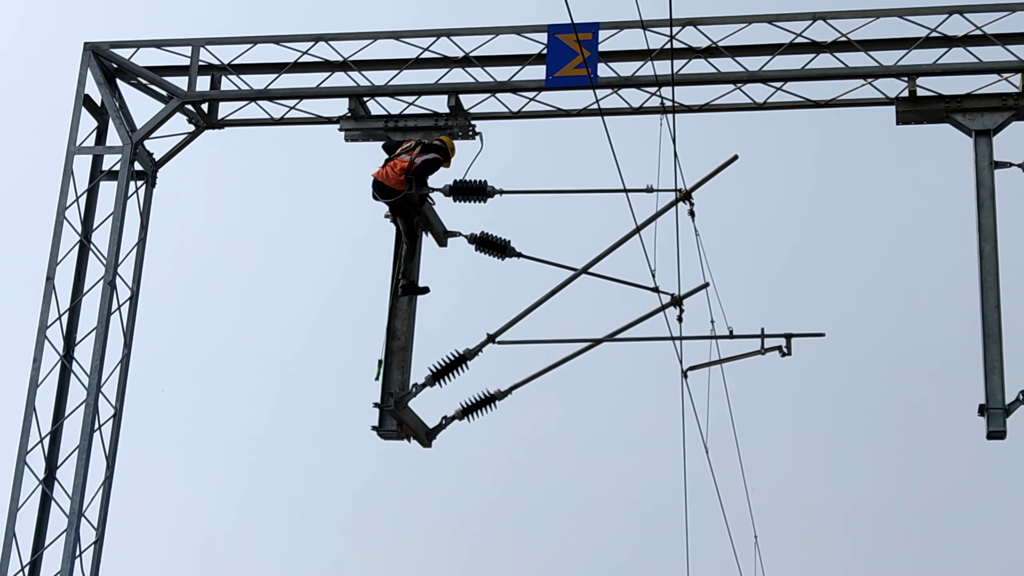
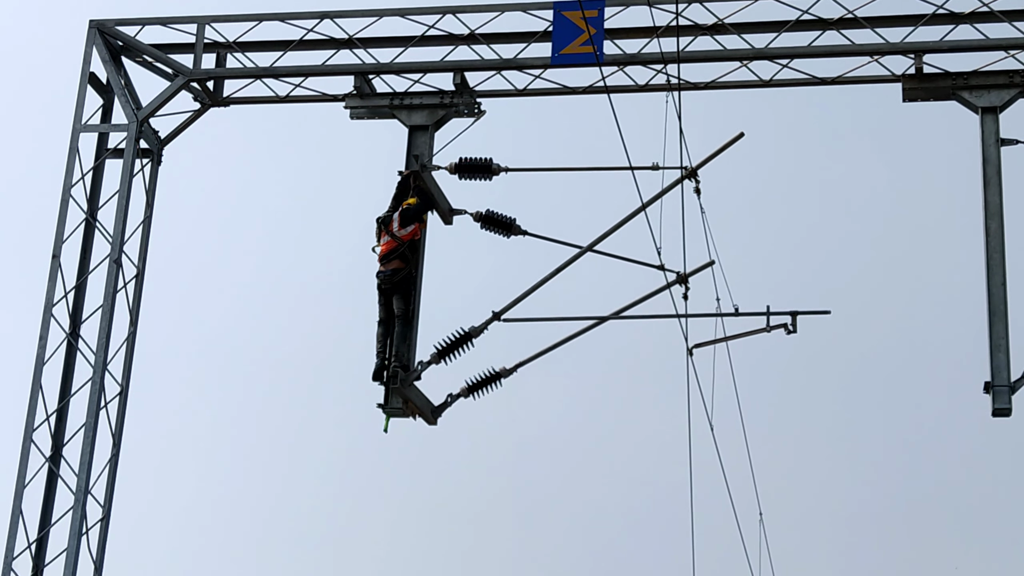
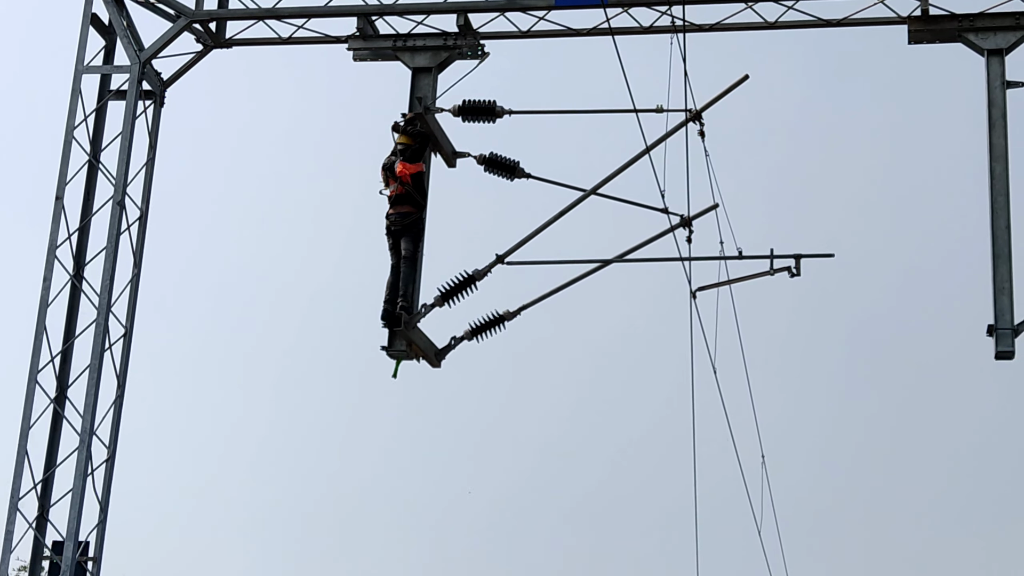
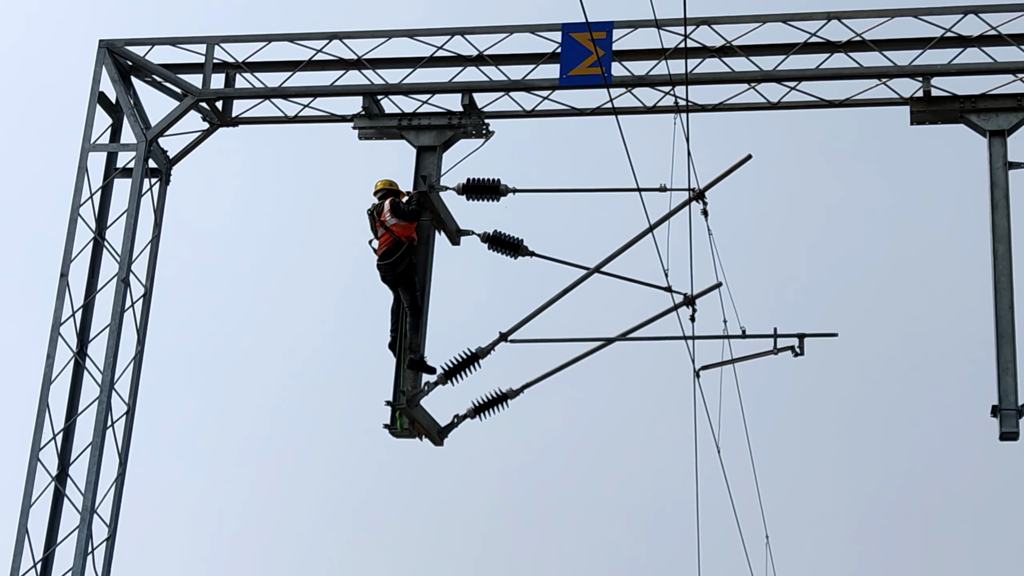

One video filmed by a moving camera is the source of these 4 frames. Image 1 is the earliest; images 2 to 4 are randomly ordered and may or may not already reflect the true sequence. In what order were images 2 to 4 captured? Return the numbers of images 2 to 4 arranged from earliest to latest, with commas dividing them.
4, 2, 3
